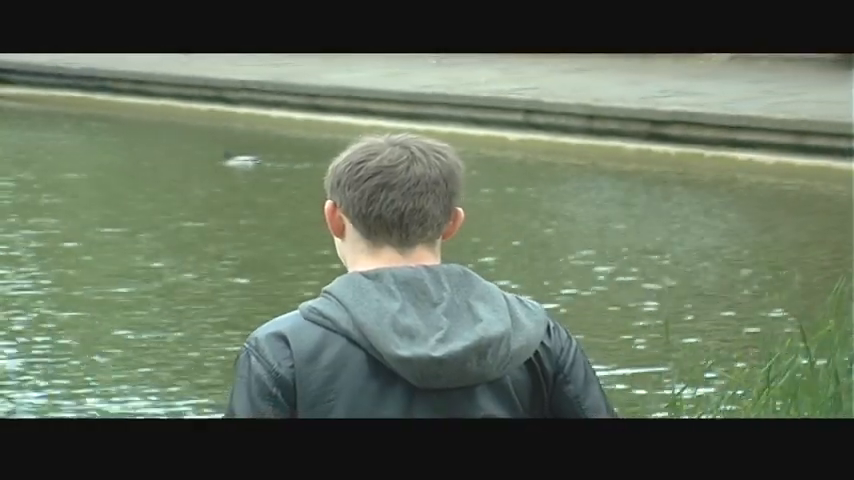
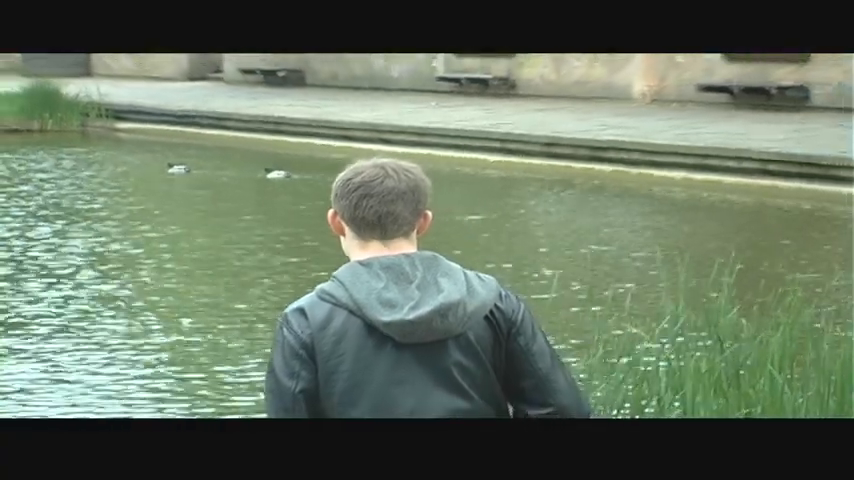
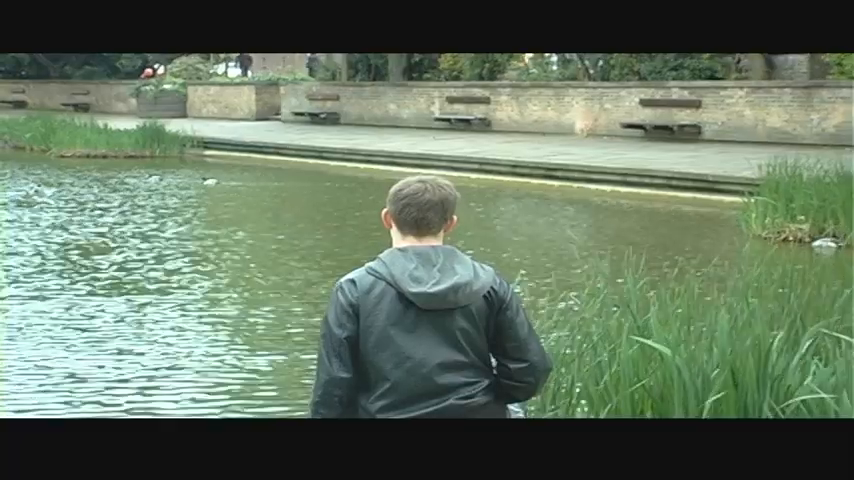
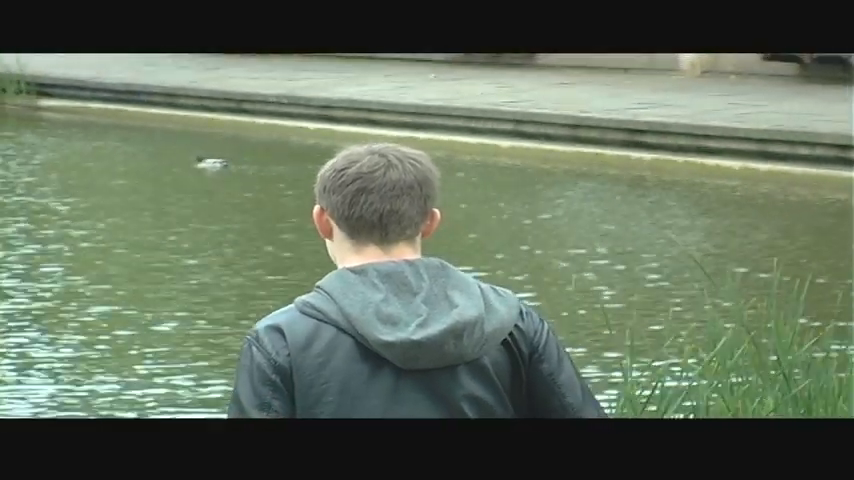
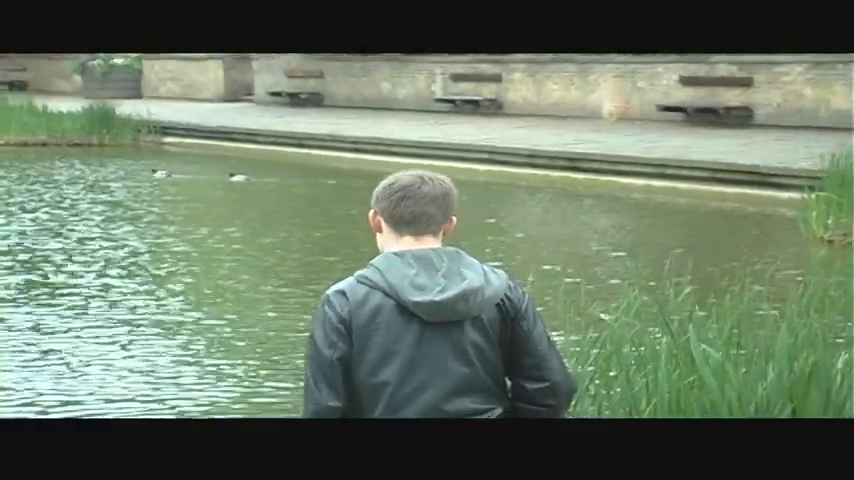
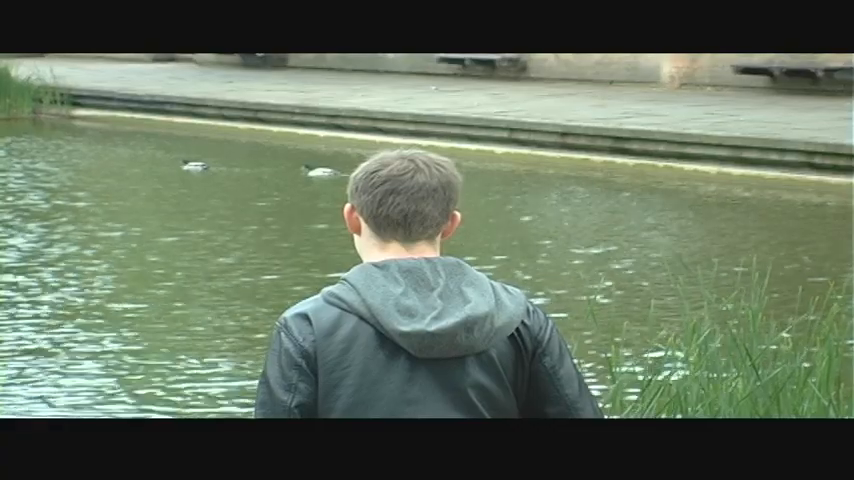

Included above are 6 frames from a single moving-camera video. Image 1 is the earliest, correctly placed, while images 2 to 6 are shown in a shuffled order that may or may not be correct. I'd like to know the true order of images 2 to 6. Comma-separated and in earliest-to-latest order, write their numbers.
4, 6, 2, 5, 3
